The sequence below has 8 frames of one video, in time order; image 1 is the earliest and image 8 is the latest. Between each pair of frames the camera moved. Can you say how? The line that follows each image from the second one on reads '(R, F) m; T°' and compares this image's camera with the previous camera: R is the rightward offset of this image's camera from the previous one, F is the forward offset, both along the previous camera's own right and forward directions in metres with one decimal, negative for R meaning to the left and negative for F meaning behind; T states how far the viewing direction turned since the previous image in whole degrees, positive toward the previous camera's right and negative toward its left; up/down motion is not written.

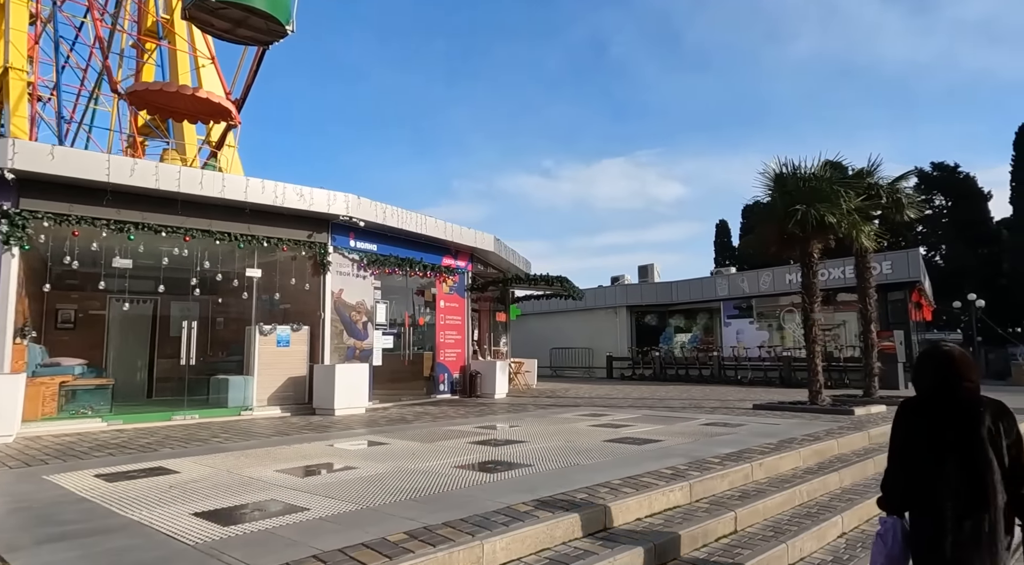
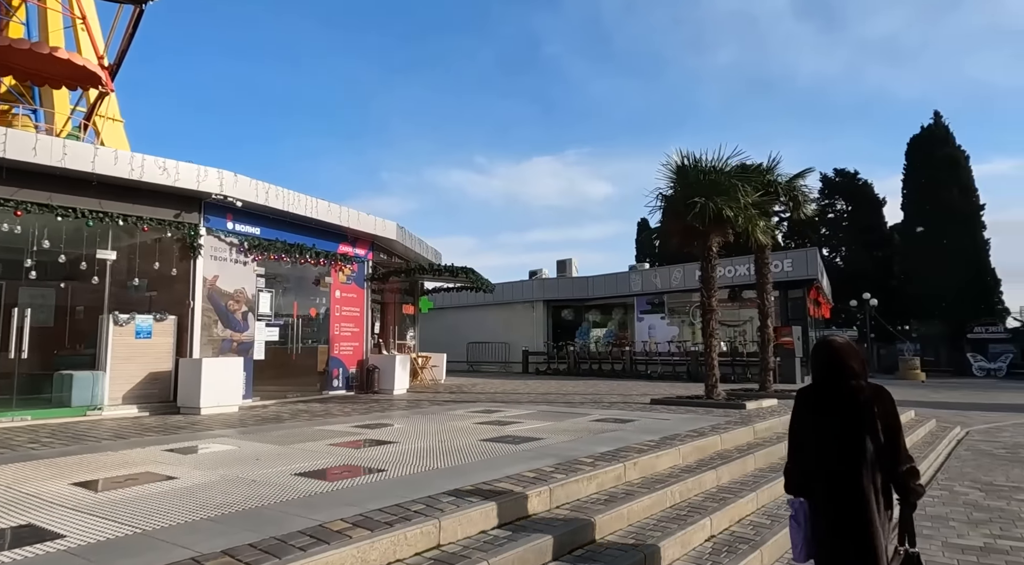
(+0.4, +0.4) m; +7°
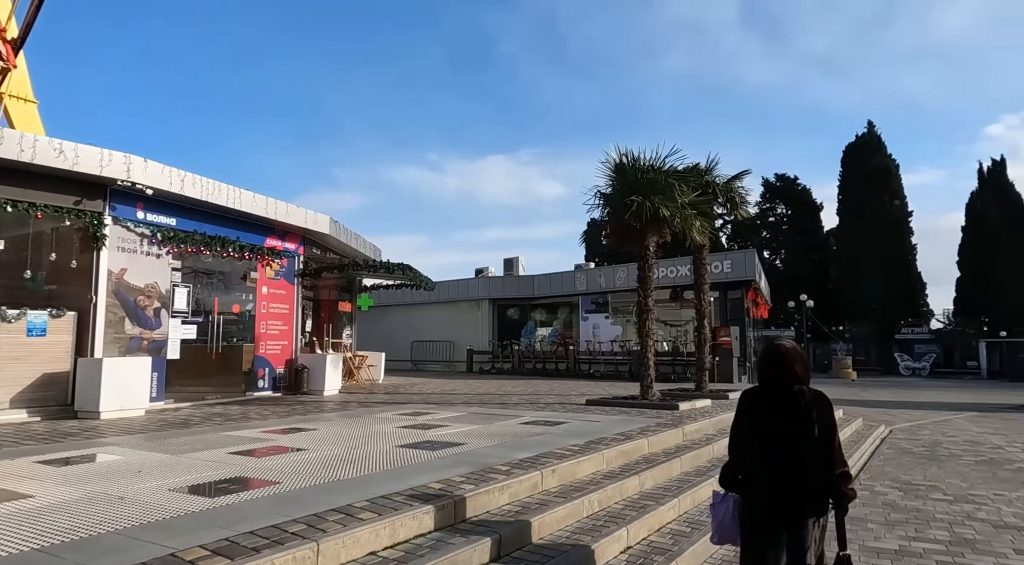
(+0.2, +0.2) m; +4°
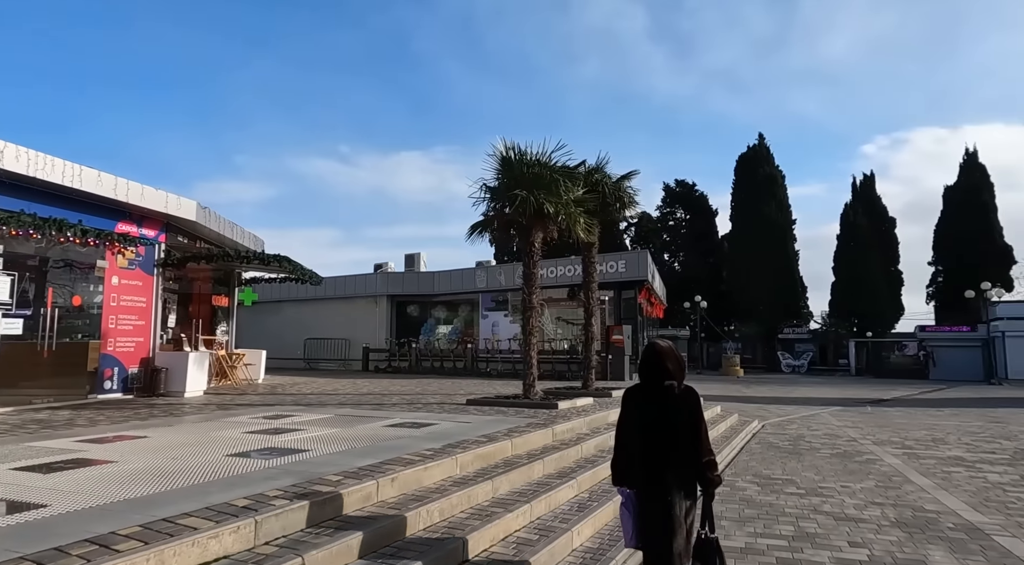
(+0.4, +0.3) m; +8°
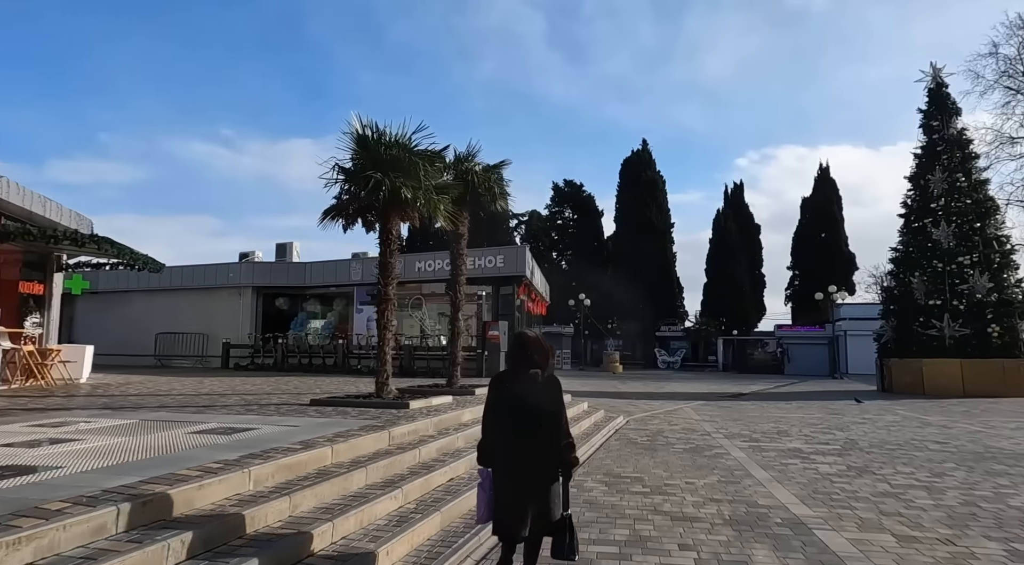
(+0.6, +0.5) m; +10°
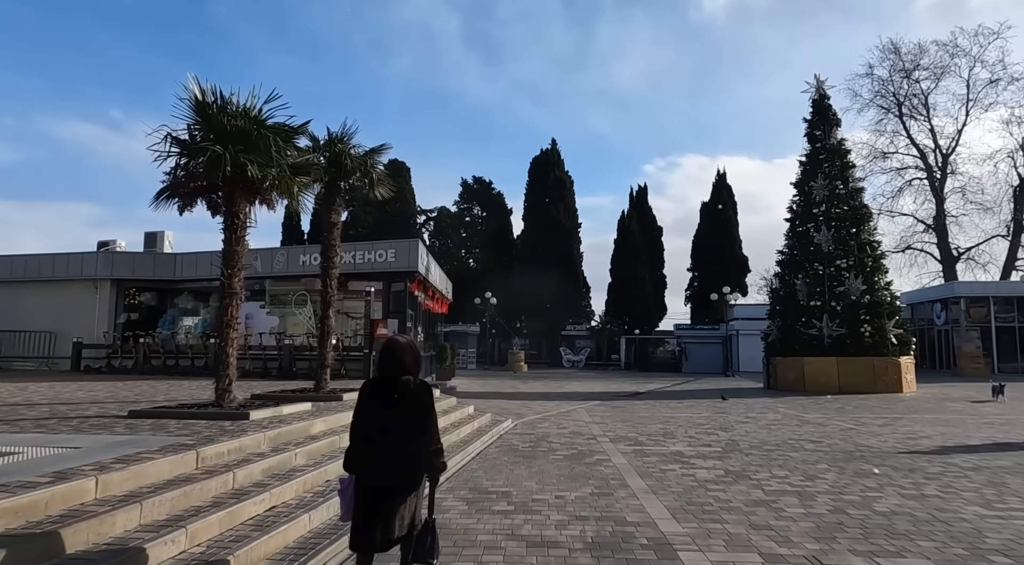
(+0.7, +0.9) m; +8°
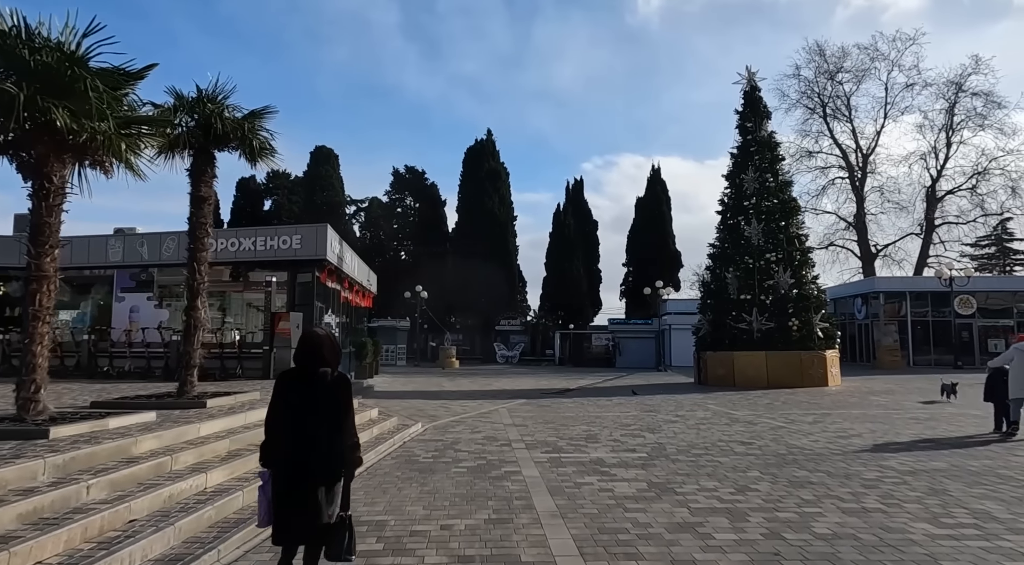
(+0.7, +1.6) m; +5°
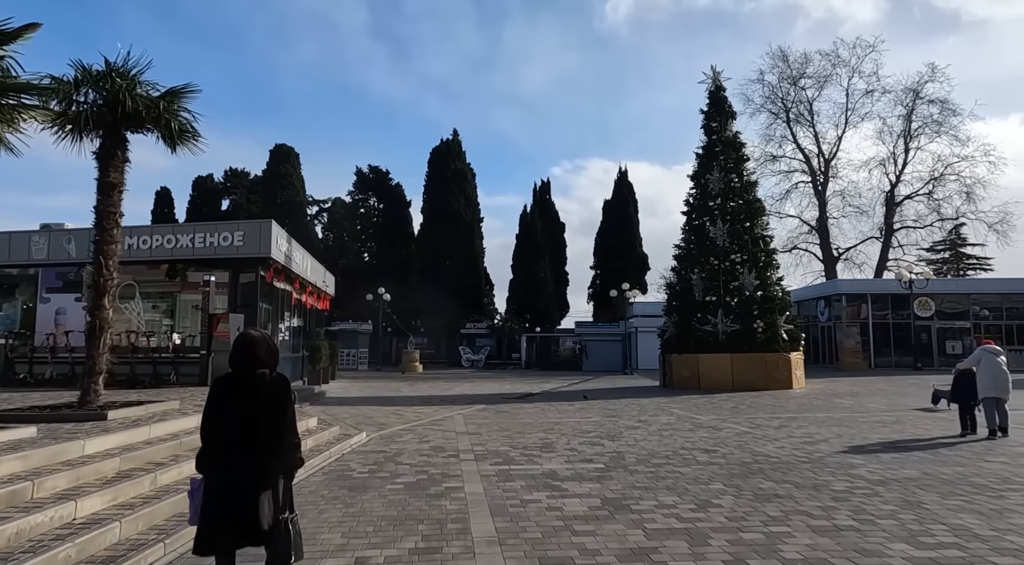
(+0.4, +1.0) m; +3°
